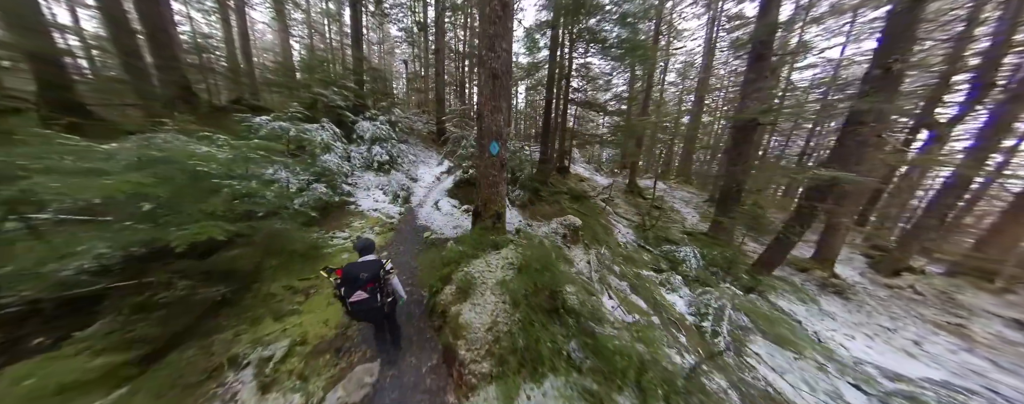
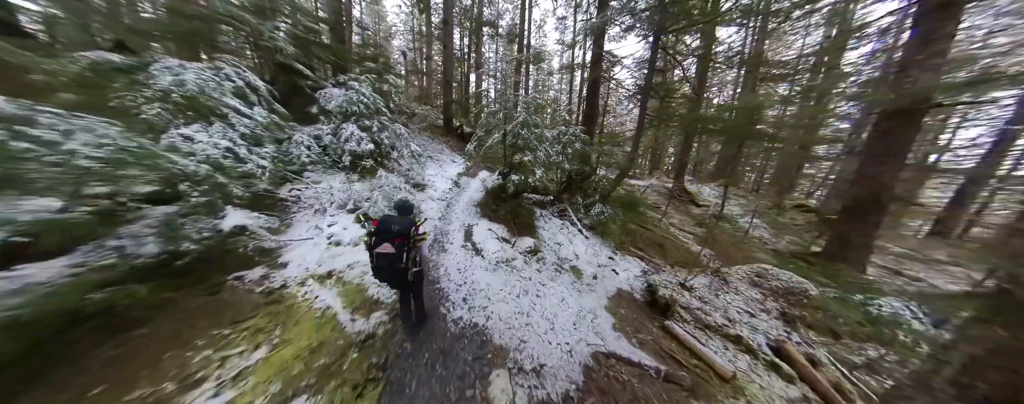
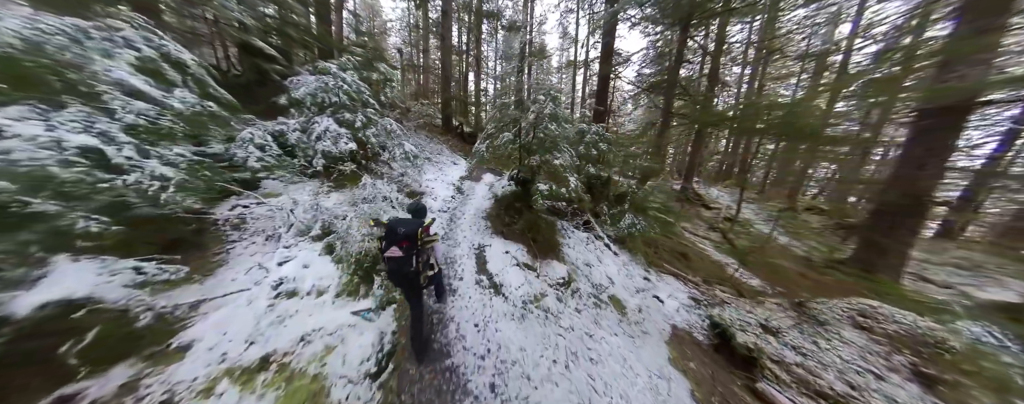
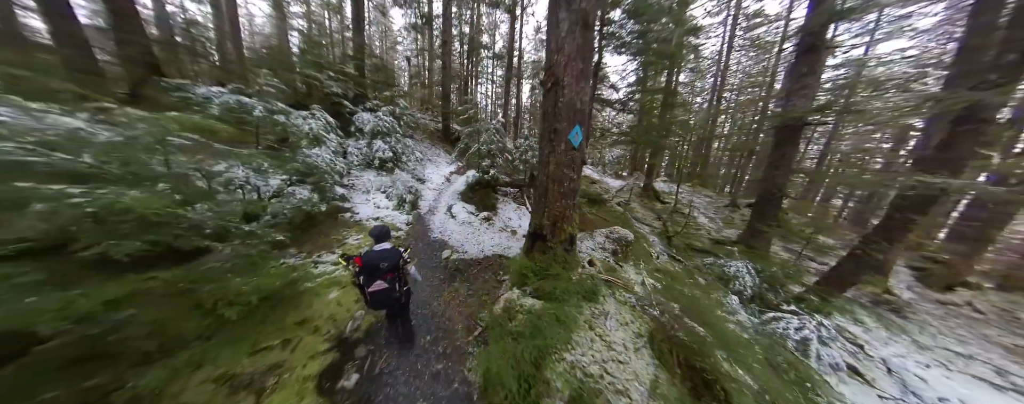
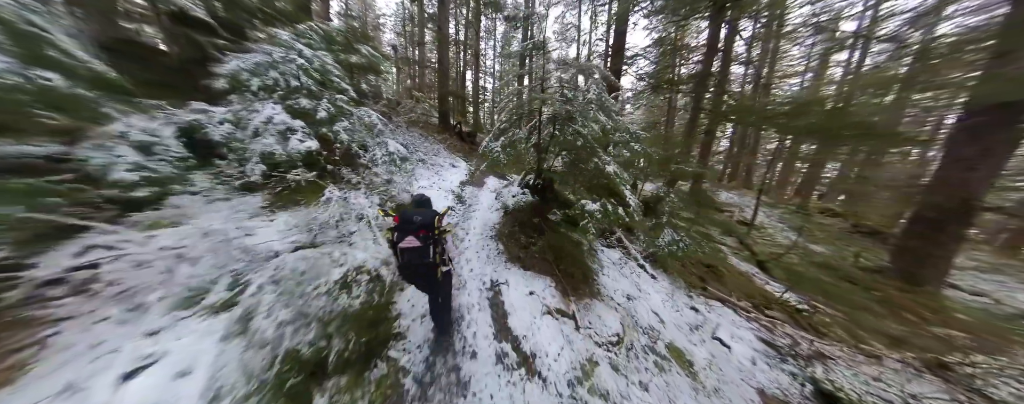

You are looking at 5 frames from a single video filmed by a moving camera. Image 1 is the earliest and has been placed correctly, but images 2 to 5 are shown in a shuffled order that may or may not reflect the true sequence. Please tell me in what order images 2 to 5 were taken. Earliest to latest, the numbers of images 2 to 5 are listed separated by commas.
4, 2, 3, 5
